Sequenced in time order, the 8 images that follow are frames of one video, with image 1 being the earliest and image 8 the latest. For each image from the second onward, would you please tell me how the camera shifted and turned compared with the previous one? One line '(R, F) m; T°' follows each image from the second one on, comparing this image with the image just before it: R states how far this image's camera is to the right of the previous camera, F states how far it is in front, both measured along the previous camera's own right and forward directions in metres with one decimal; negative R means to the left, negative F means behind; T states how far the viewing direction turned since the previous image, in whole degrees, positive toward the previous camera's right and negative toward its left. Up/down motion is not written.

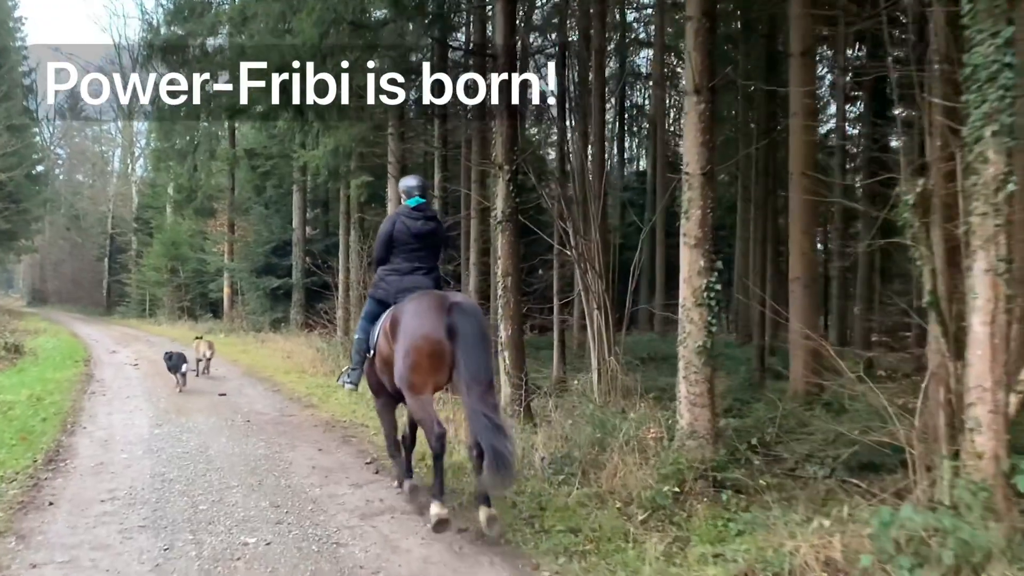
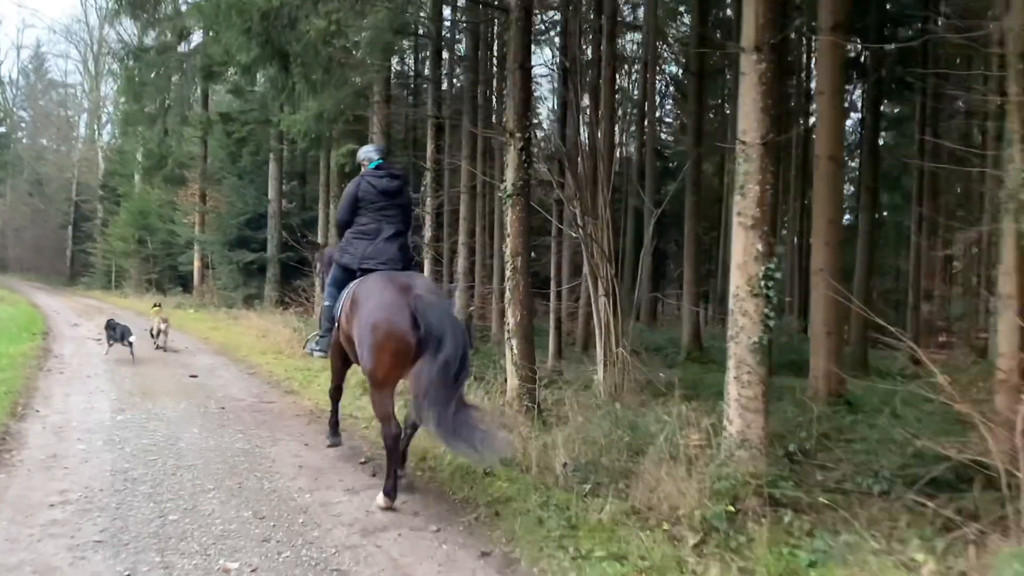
(-0.4, +0.8) m; +2°
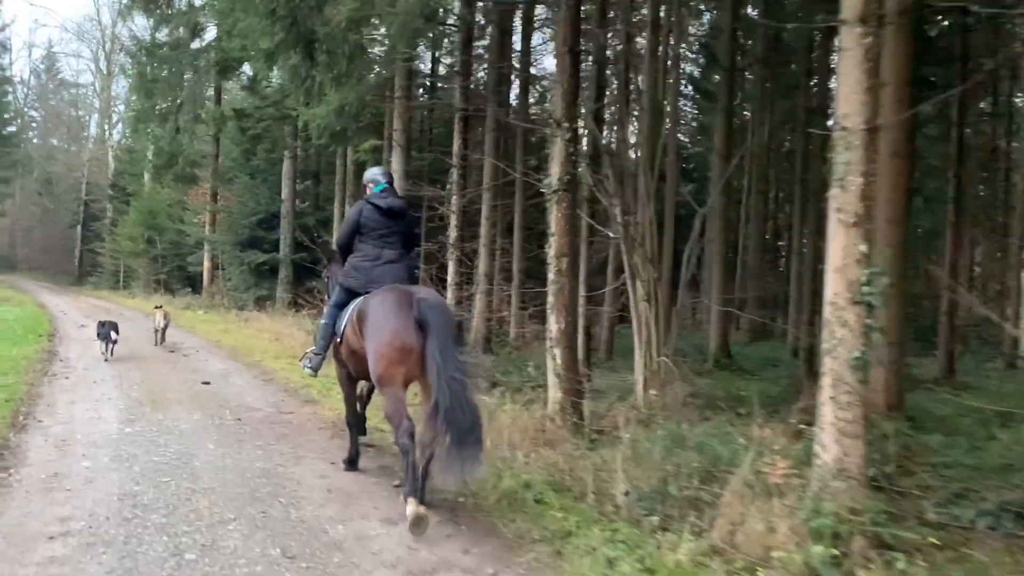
(-0.3, +0.6) m; -1°
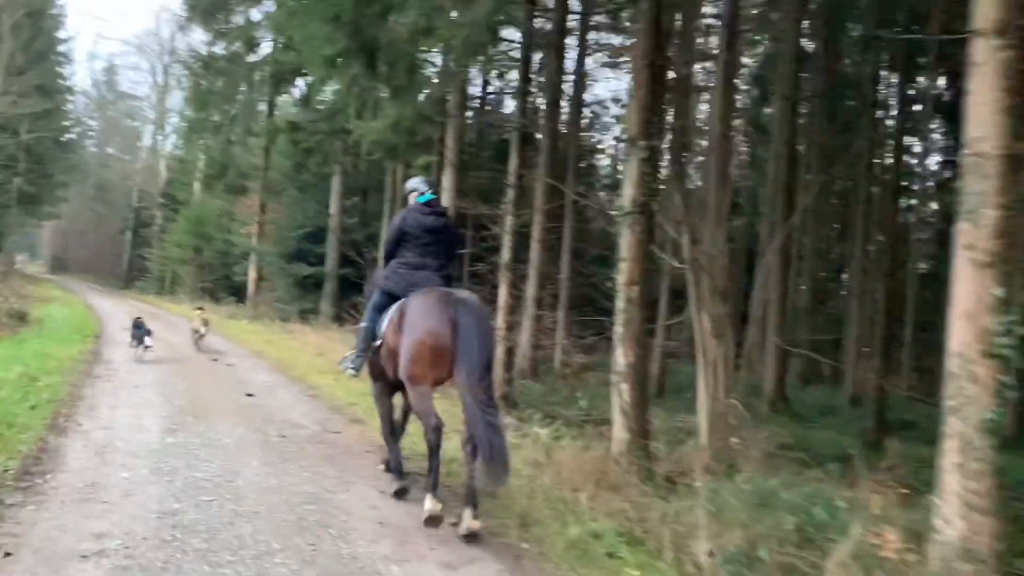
(-0.3, +0.4) m; -3°
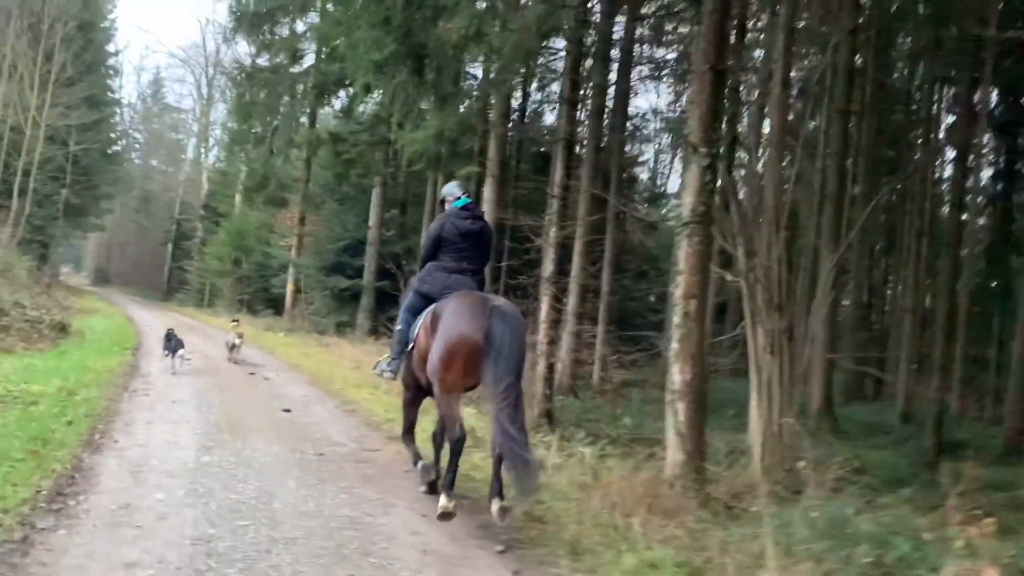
(-0.1, +0.3) m; -2°
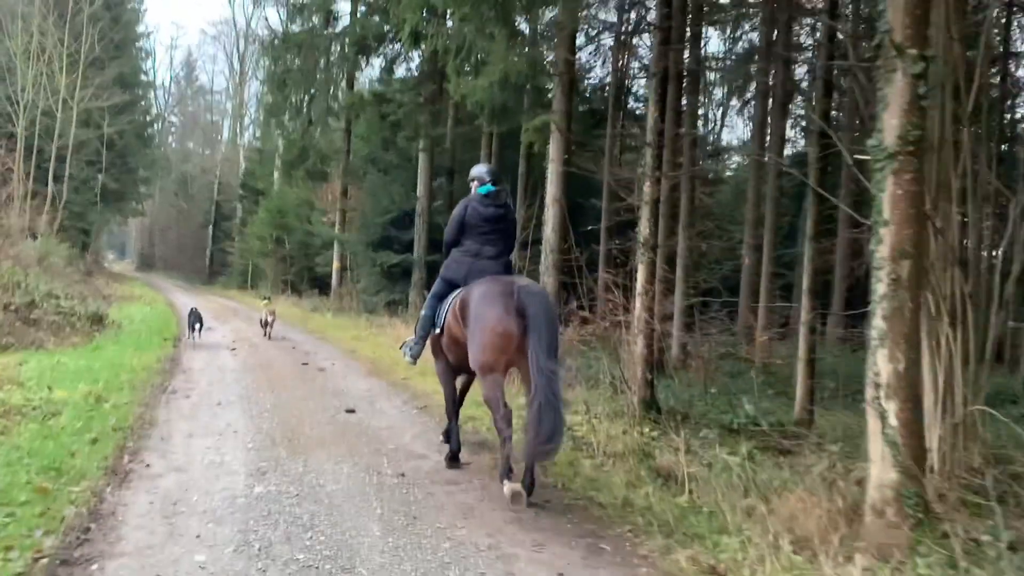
(-0.6, +1.6) m; -3°
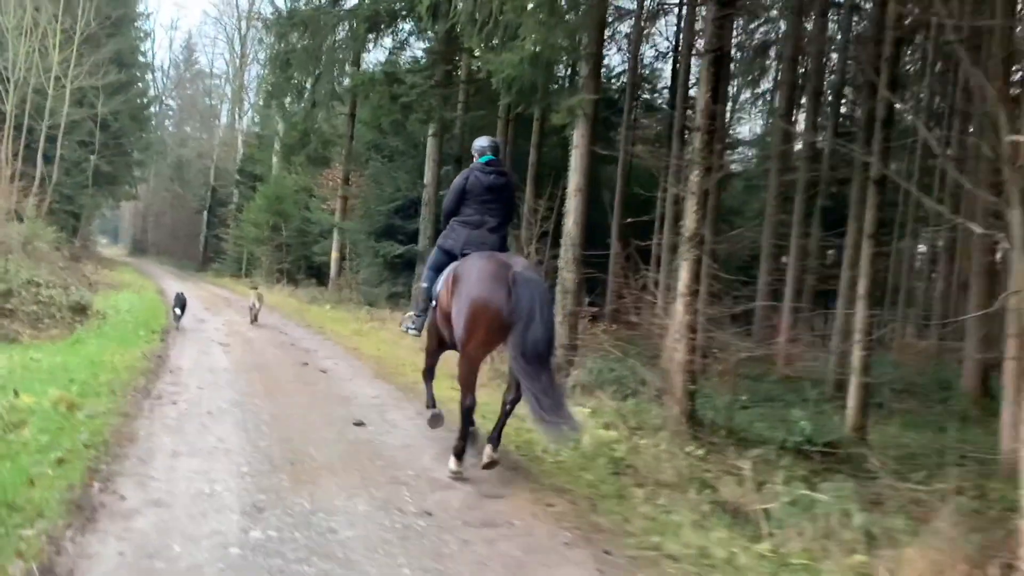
(-0.3, +1.0) m; 0°
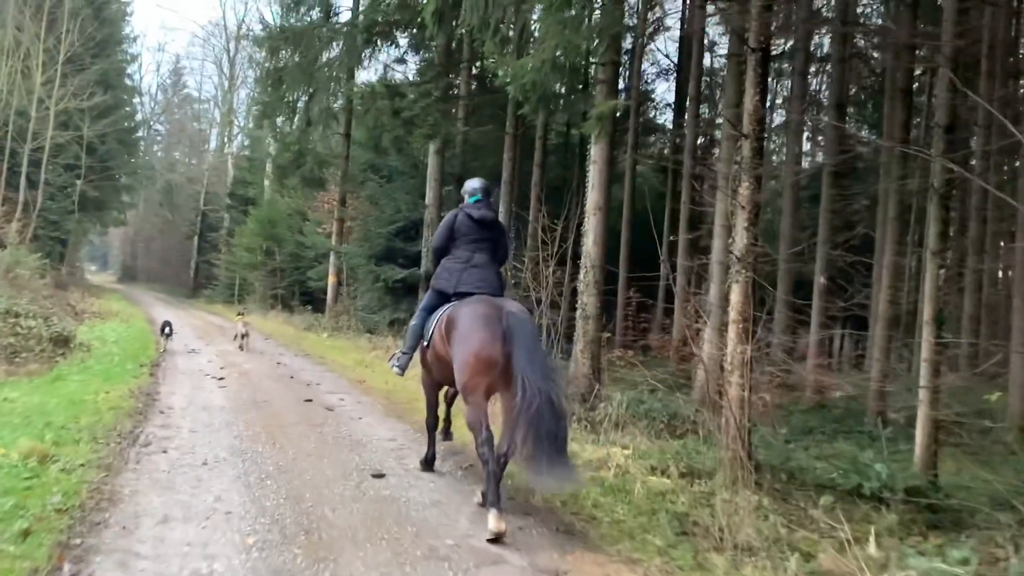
(-0.4, +0.9) m; +1°
